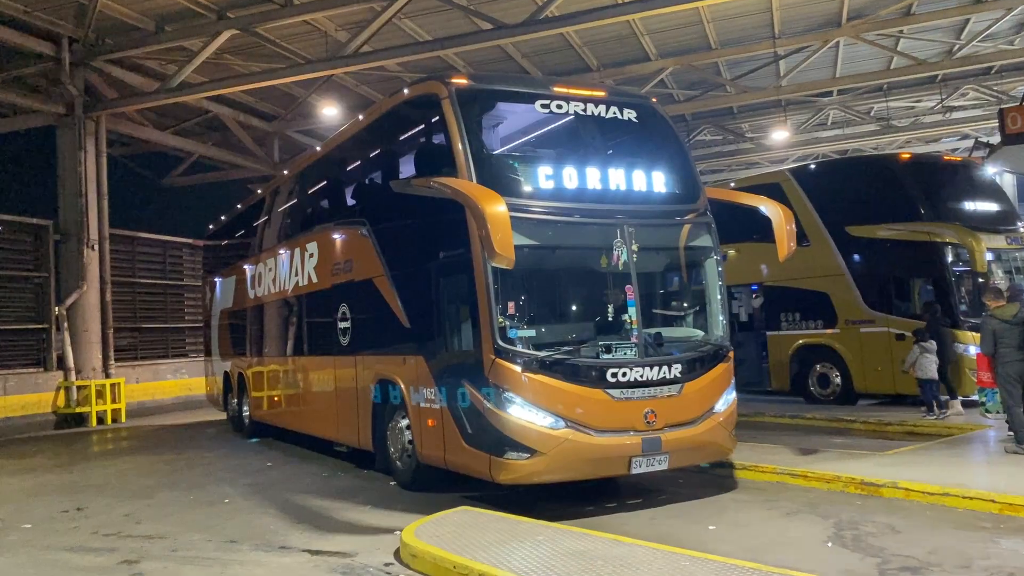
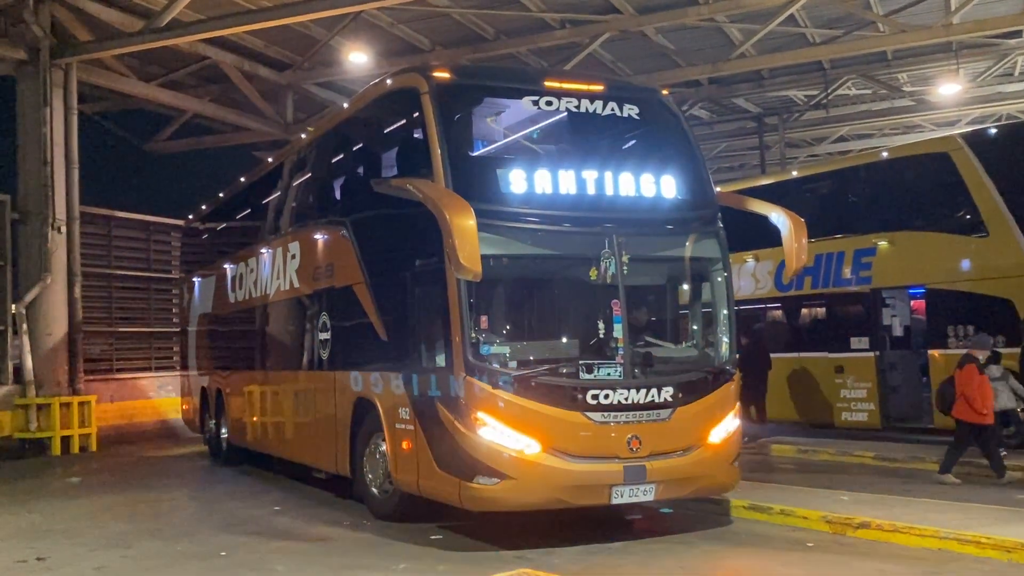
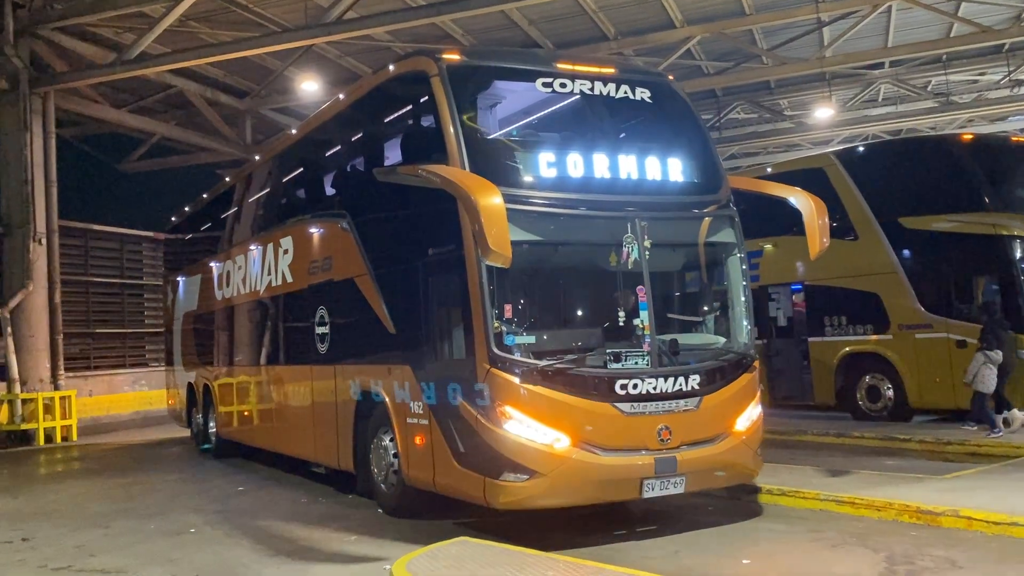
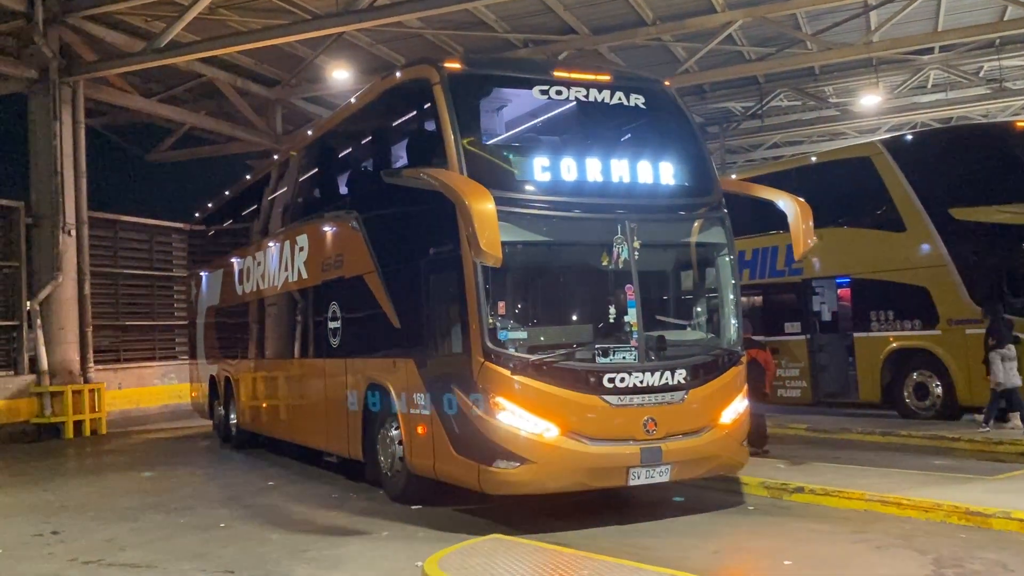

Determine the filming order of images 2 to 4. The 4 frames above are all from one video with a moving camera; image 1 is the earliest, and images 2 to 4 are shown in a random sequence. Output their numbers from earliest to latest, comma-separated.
3, 4, 2
